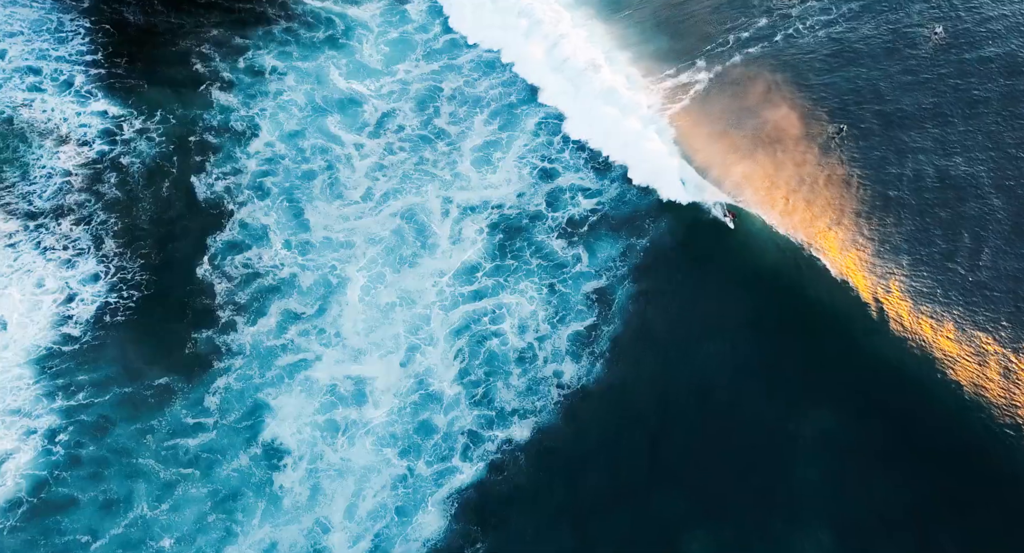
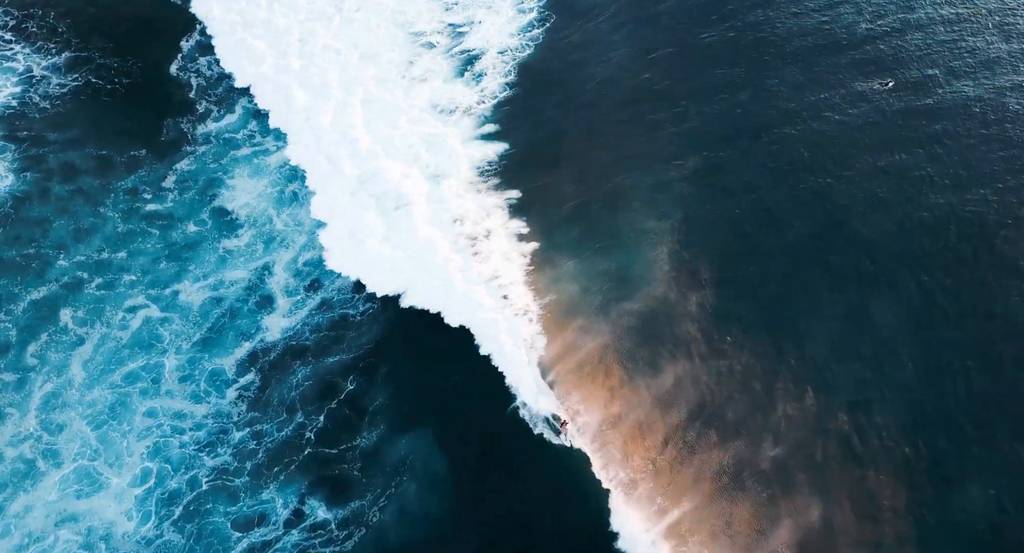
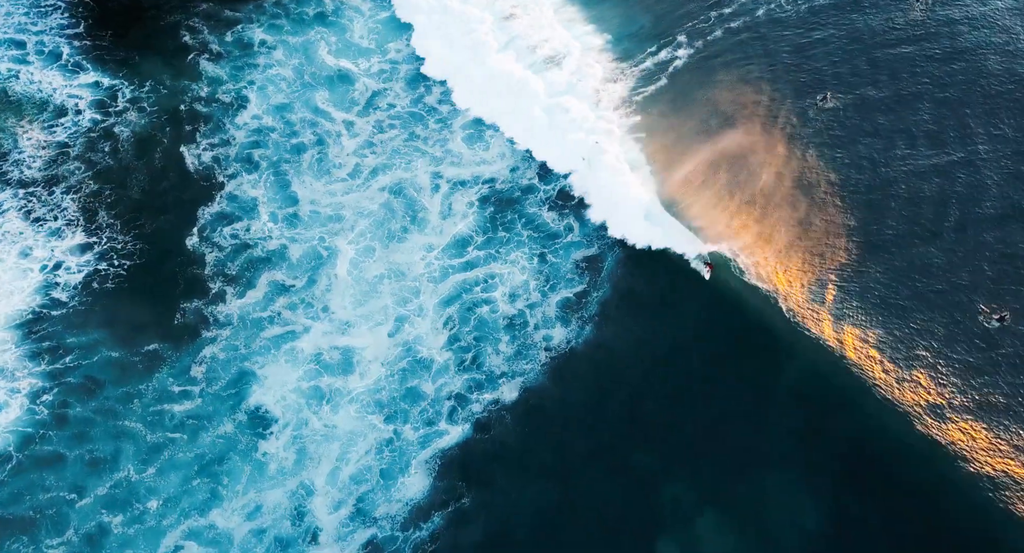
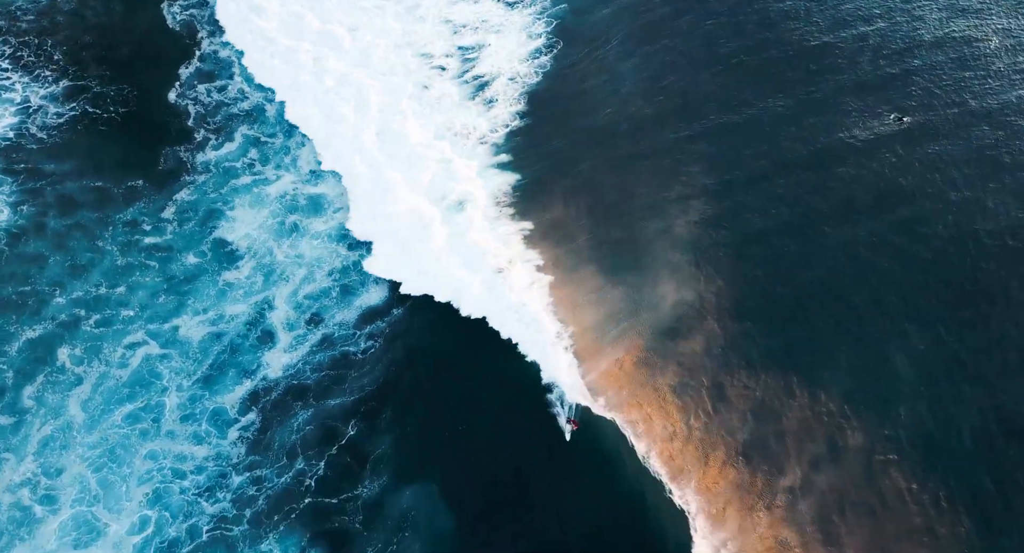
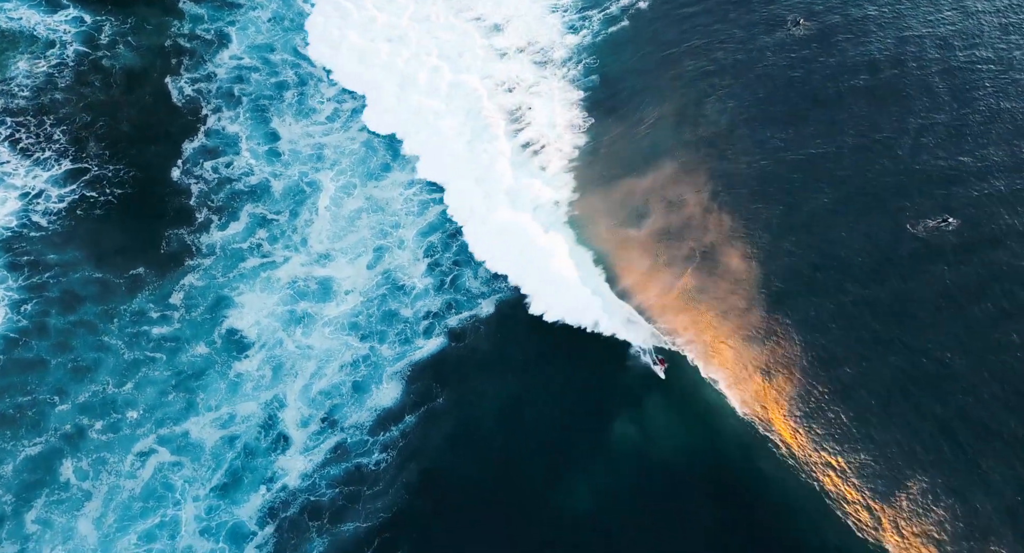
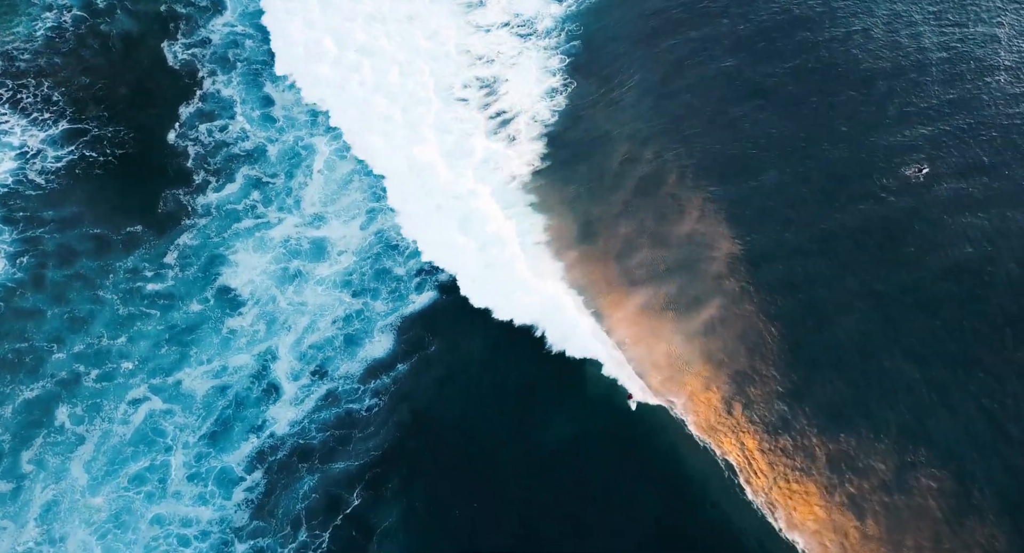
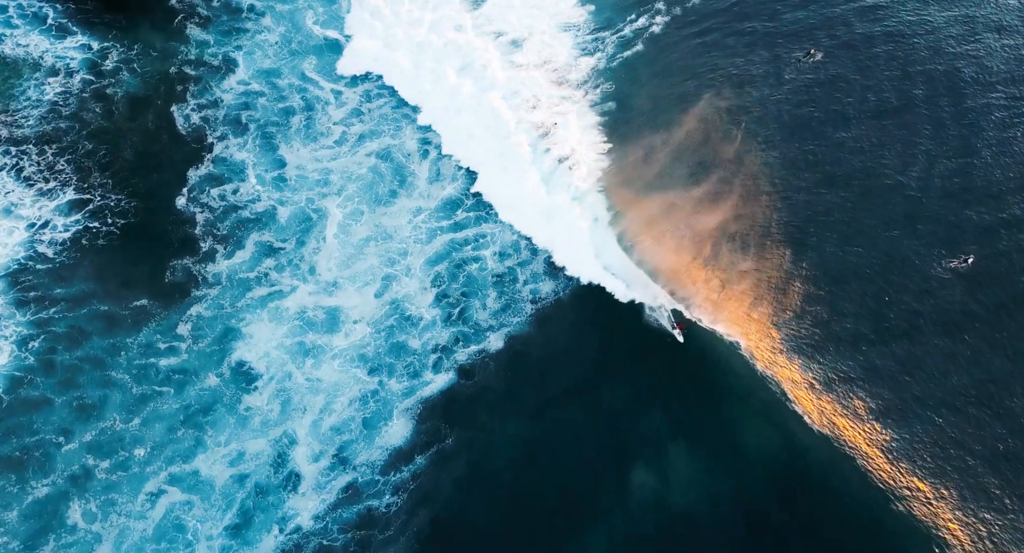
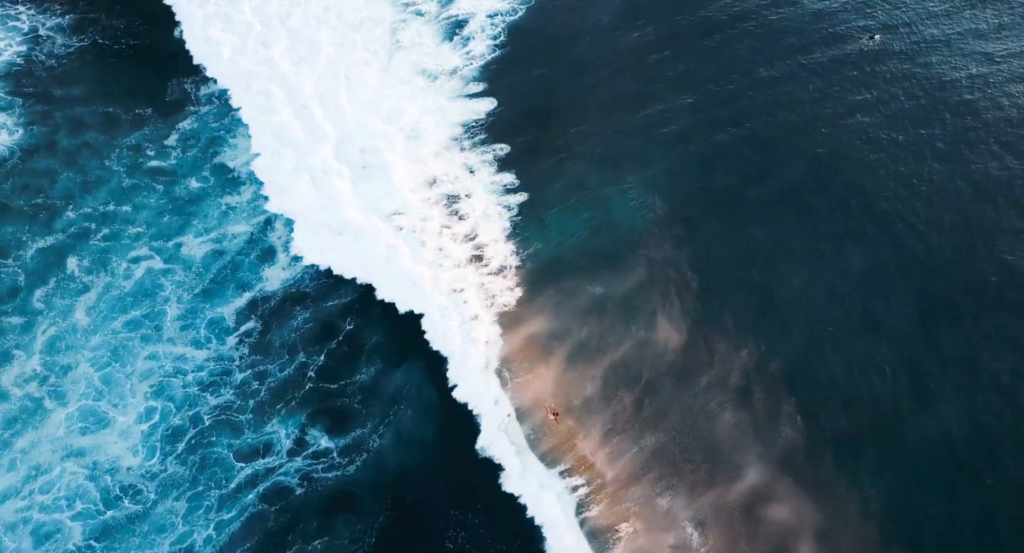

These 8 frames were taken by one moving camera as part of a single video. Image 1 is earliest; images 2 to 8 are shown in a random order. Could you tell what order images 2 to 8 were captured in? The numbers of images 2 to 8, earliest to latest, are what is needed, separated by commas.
3, 7, 5, 6, 4, 2, 8
